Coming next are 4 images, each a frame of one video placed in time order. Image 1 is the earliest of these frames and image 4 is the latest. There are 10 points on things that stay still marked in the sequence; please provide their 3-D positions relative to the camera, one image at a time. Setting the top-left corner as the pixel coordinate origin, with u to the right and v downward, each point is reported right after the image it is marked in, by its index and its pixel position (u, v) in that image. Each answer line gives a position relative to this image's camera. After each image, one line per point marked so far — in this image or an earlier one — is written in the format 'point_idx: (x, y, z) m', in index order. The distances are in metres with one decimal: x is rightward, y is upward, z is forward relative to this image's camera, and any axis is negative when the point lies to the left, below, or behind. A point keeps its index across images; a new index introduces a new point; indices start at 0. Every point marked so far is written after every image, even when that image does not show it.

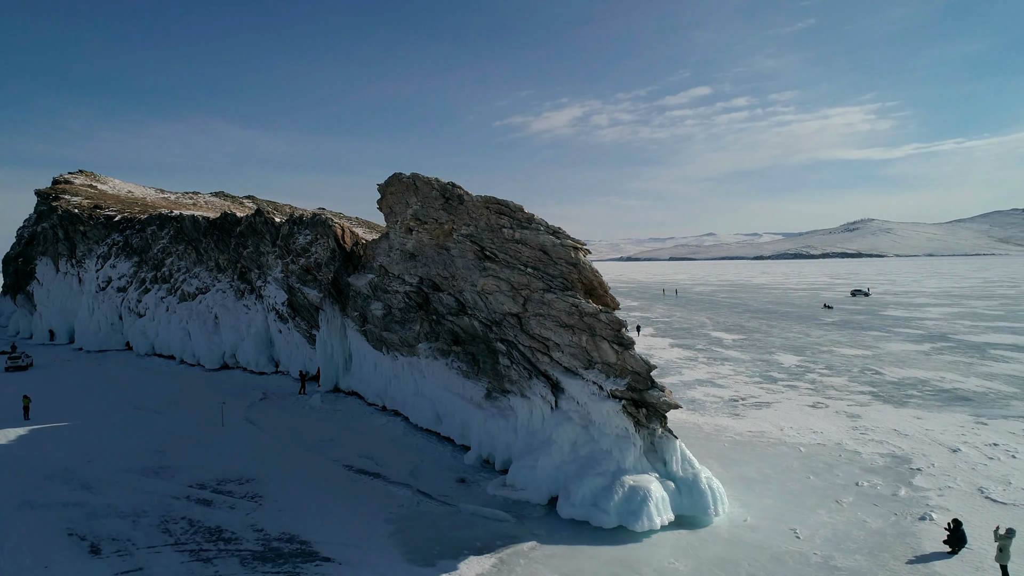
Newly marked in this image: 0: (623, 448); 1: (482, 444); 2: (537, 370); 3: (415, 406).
0: (+1.8, -2.6, +11.7) m
1: (-0.6, -3.2, +14.4) m
2: (+0.5, -1.5, +13.1) m
3: (-2.5, -3.0, +18.1) m
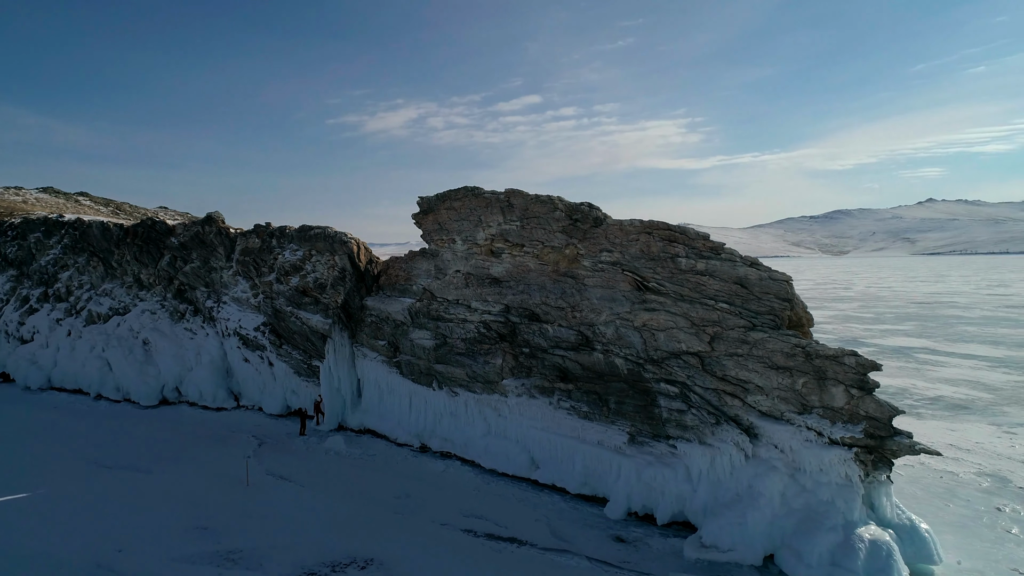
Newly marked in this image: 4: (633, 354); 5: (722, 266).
0: (+5.2, -3.2, +10.9) m
1: (+2.2, -3.8, +13.0) m
2: (+3.6, -2.1, +11.9) m
3: (-0.5, -3.7, +16.1) m
4: (+2.2, -1.2, +12.9) m
5: (+3.5, +0.4, +11.8) m
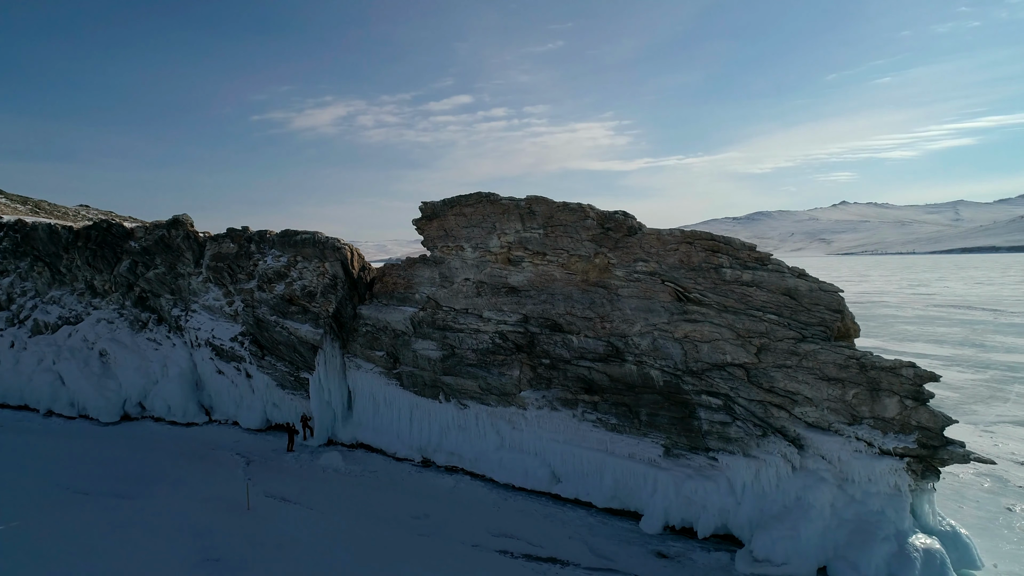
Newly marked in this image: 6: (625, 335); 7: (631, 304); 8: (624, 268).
0: (+6.0, -3.4, +10.9) m
1: (+2.9, -4.0, +12.7) m
2: (+4.3, -2.3, +11.9) m
3: (-0.1, -3.9, +15.6) m
4: (+2.9, -1.4, +12.7) m
5: (+4.2, +0.2, +11.8) m
6: (+2.1, -0.9, +13.3) m
7: (+2.2, -0.3, +13.1) m
8: (+2.1, +0.4, +13.2) m
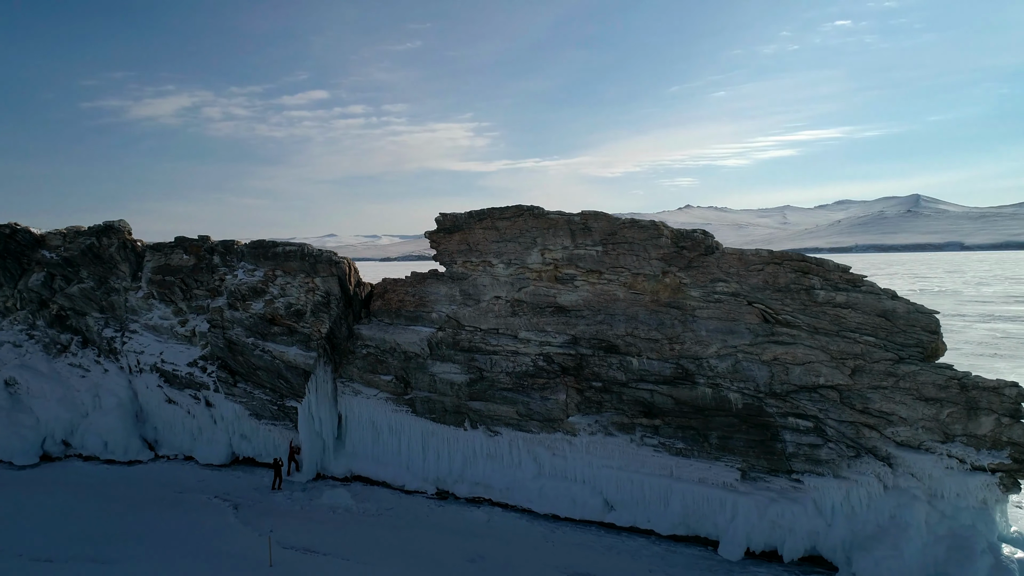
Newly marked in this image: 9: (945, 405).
0: (+7.7, -3.7, +11.3) m
1: (+4.3, -4.4, +12.5) m
2: (+5.9, -2.7, +11.9) m
3: (+0.8, -4.3, +14.7) m
4: (+4.2, -1.8, +12.5) m
5: (+5.8, -0.2, +11.8) m
6: (+3.4, -1.3, +12.9) m
7: (+3.5, -0.7, +12.8) m
8: (+3.4, 0.0, +12.8) m
9: (+6.9, -1.9, +11.4) m
